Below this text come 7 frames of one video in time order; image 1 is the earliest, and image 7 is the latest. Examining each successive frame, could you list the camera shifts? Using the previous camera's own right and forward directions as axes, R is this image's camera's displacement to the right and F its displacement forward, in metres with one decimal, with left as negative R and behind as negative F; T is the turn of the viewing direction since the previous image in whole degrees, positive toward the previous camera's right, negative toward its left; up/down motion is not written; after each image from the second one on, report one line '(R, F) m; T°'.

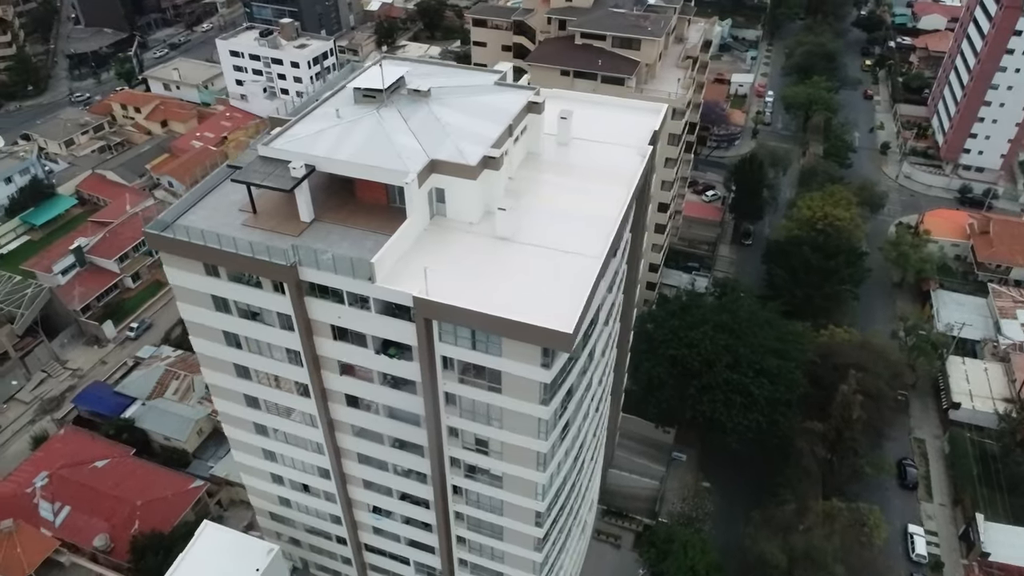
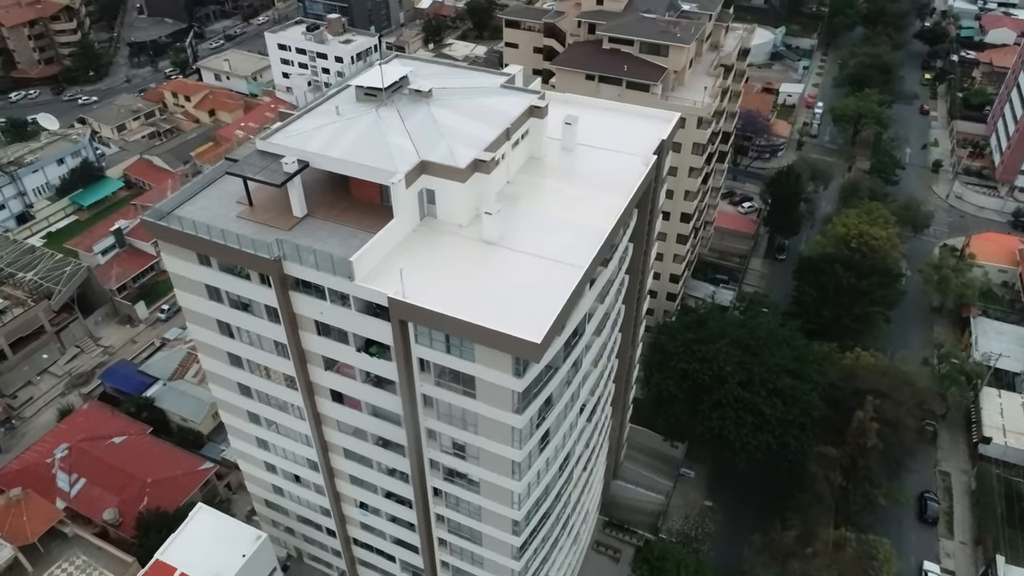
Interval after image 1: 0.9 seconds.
(+2.3, +0.3) m; -4°
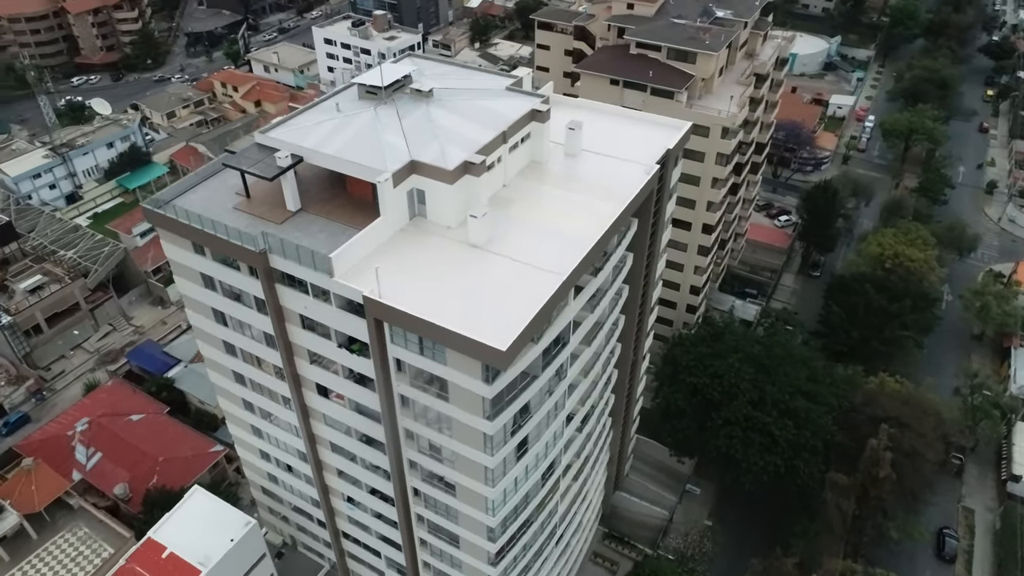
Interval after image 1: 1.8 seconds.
(+2.3, +0.3) m; -4°
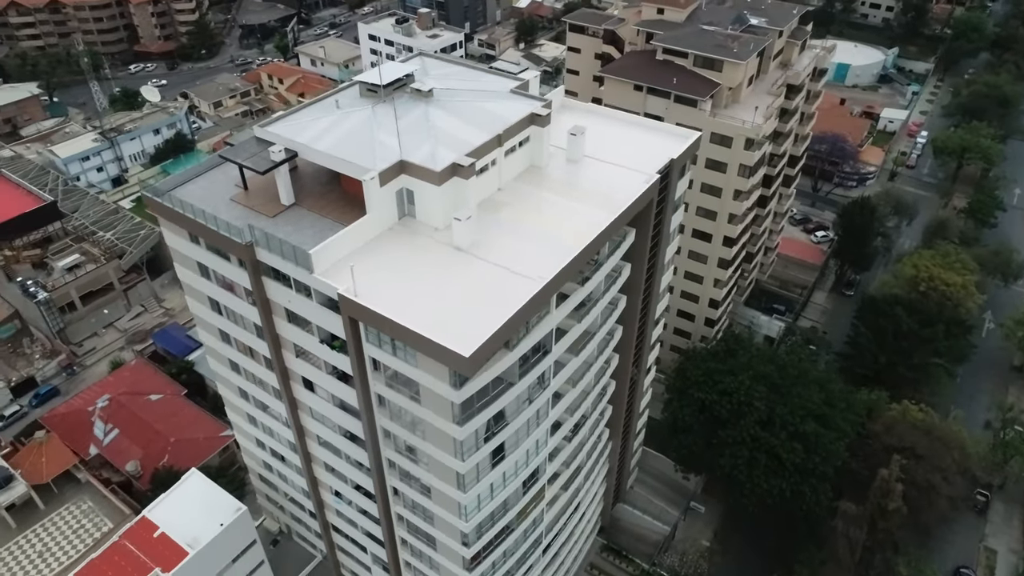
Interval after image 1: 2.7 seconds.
(+2.3, +0.4) m; -4°
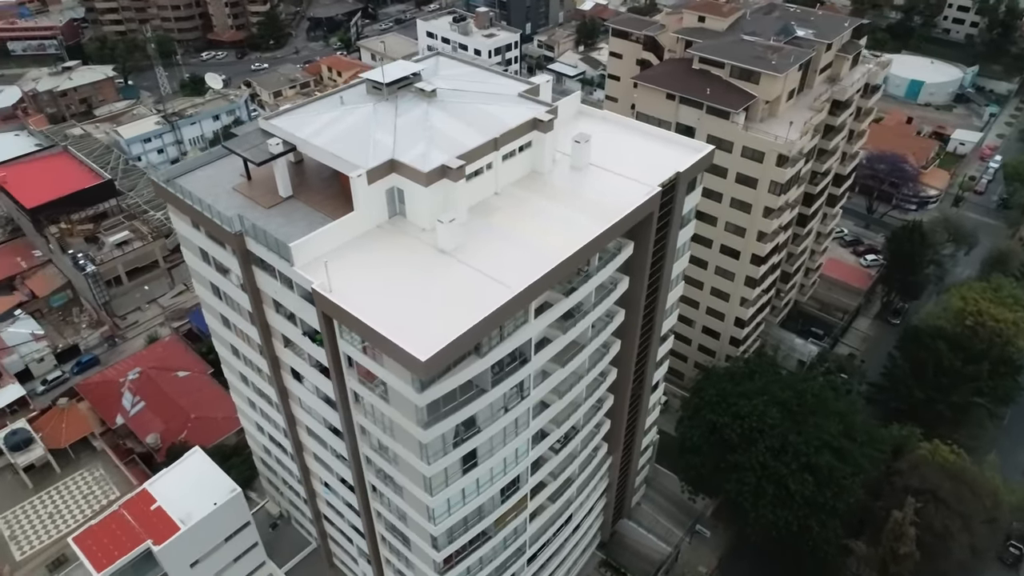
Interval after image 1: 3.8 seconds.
(+2.8, +0.4) m; -5°
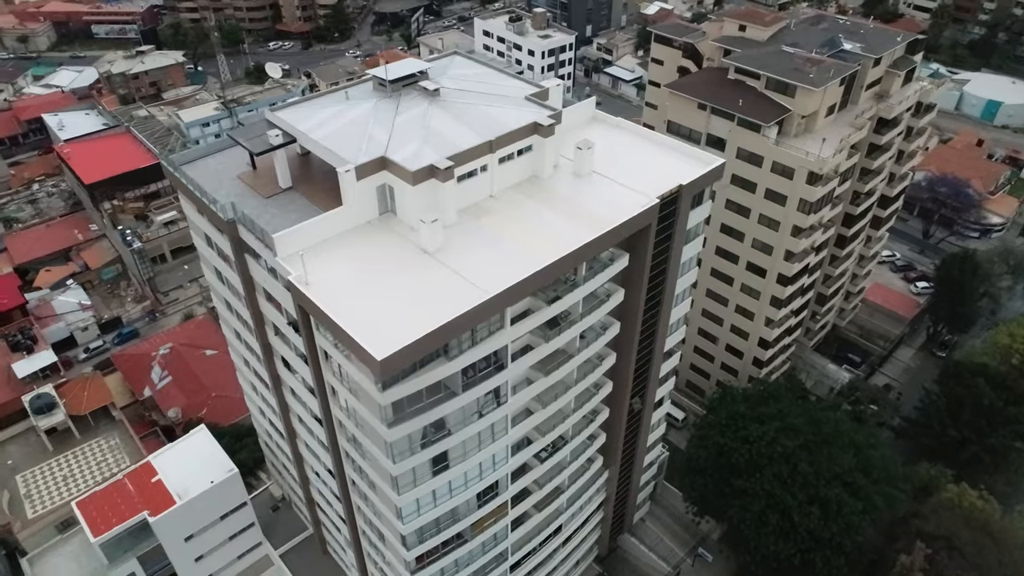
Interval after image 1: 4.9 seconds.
(+2.8, +0.4) m; -5°
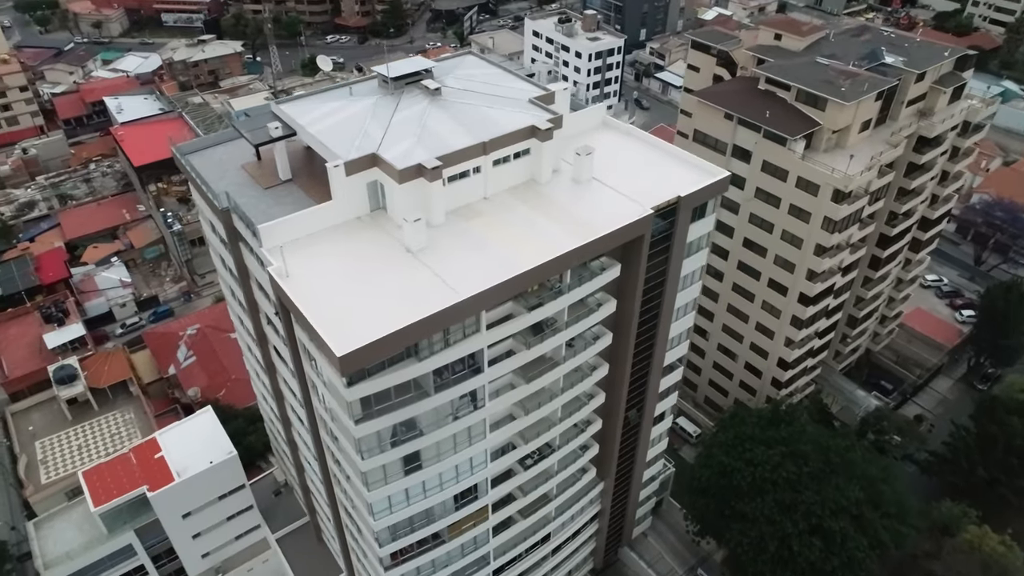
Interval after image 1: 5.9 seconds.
(+2.5, +0.4) m; -4°
